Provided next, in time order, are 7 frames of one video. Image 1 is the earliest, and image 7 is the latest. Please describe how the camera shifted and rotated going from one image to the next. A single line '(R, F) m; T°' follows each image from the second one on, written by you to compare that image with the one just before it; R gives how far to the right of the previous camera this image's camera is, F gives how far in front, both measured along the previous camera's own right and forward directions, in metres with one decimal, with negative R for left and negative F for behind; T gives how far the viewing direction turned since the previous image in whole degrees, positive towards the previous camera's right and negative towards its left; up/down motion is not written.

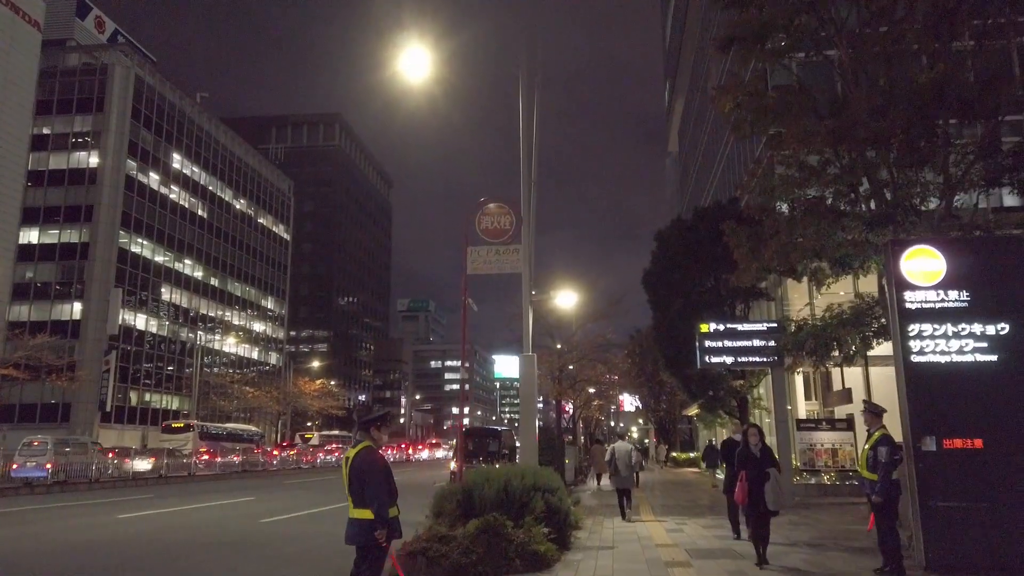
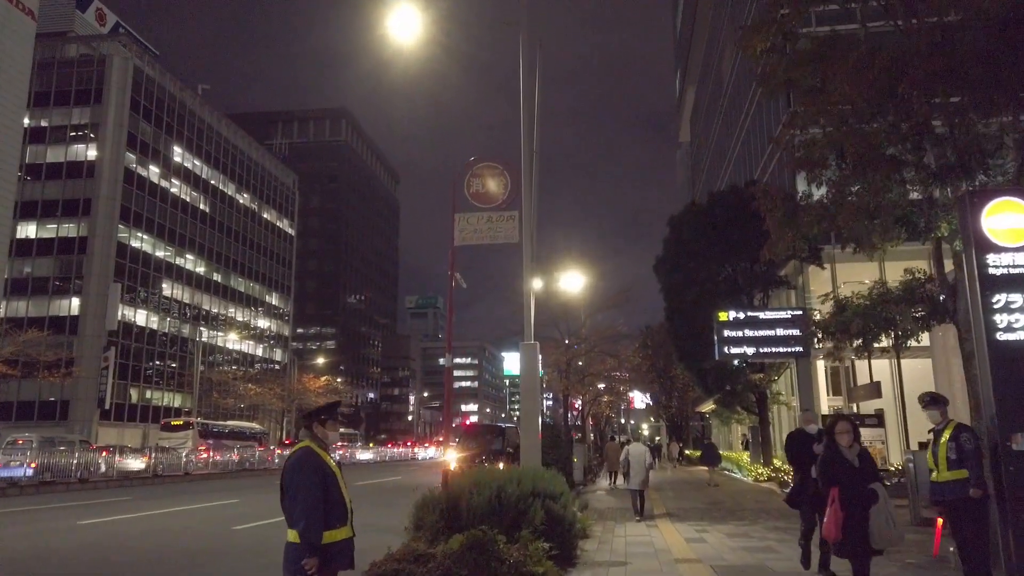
(+0.2, +1.5) m; -1°
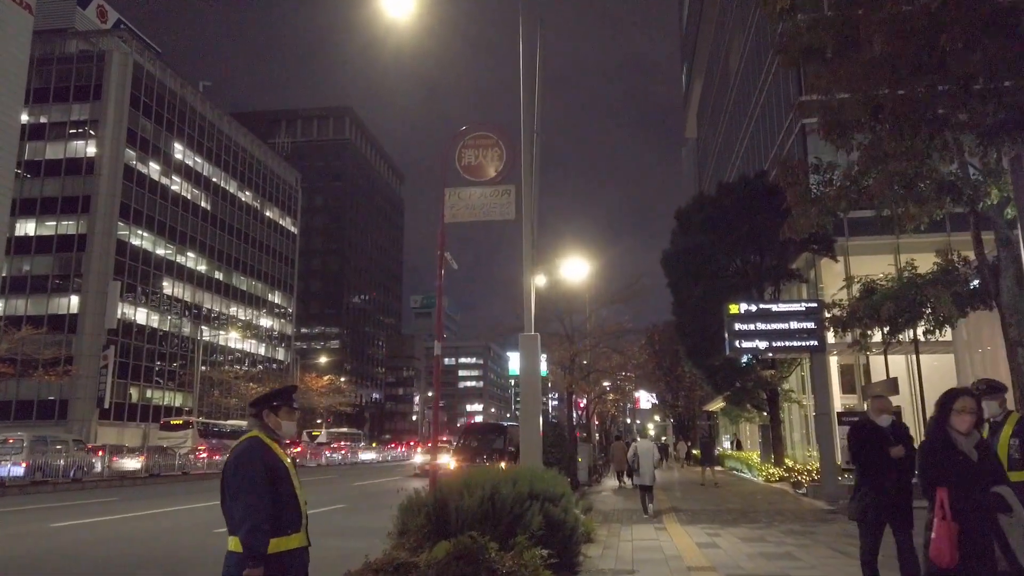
(+0.1, +0.8) m; 0°
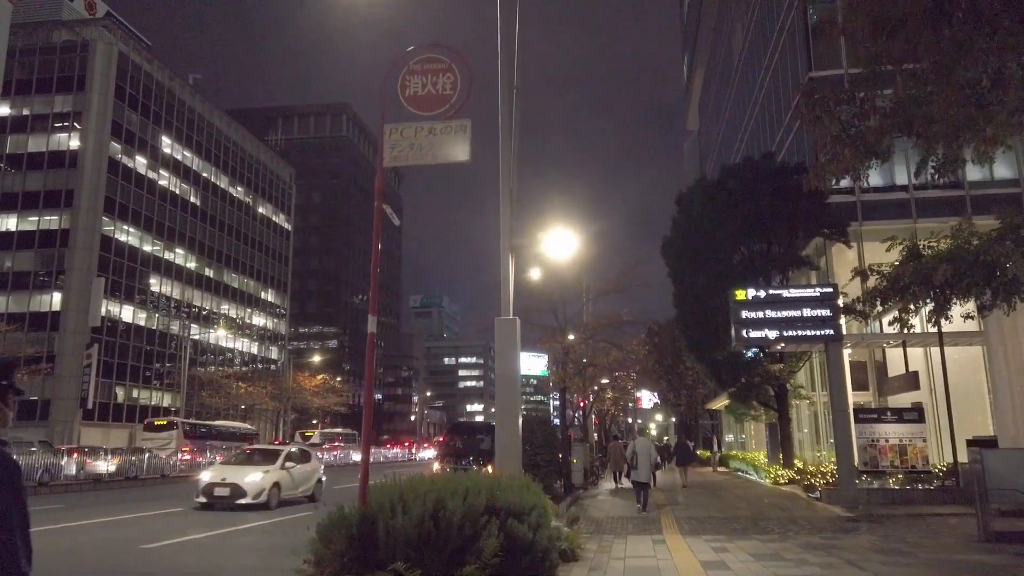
(+0.4, +1.6) m; 0°
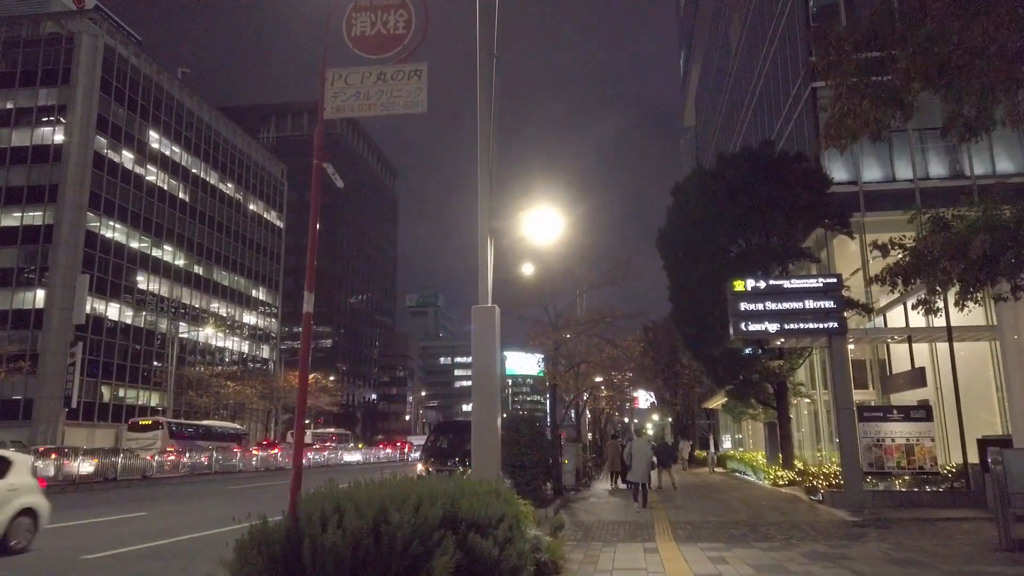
(+0.2, +0.9) m; 0°
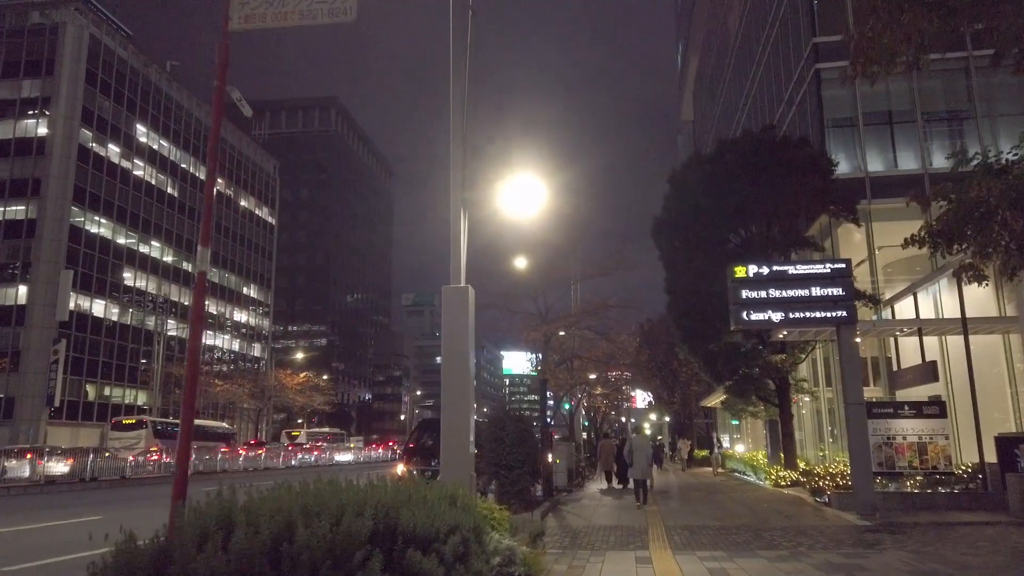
(+0.3, +1.1) m; 0°
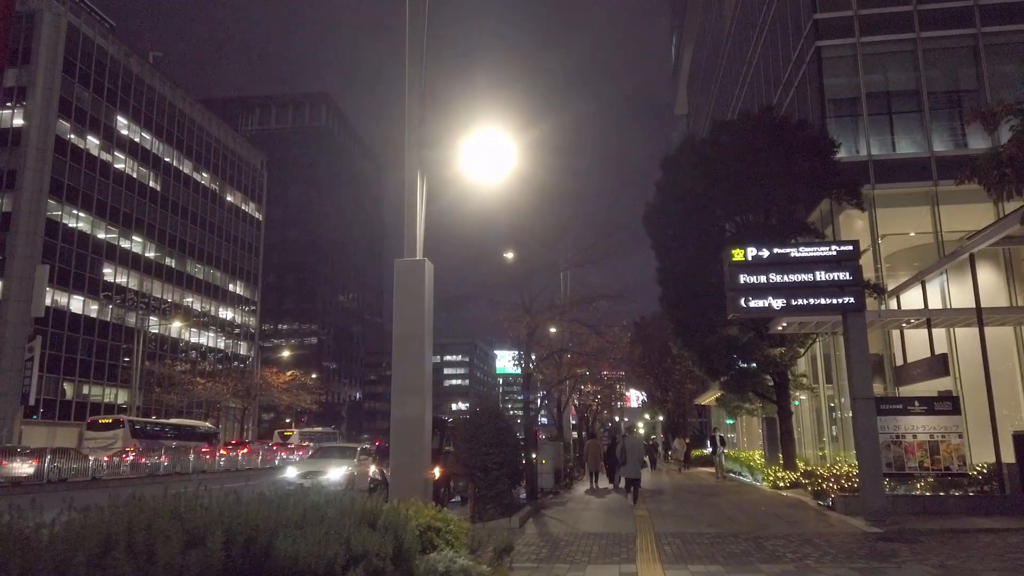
(+0.3, +1.2) m; 0°
